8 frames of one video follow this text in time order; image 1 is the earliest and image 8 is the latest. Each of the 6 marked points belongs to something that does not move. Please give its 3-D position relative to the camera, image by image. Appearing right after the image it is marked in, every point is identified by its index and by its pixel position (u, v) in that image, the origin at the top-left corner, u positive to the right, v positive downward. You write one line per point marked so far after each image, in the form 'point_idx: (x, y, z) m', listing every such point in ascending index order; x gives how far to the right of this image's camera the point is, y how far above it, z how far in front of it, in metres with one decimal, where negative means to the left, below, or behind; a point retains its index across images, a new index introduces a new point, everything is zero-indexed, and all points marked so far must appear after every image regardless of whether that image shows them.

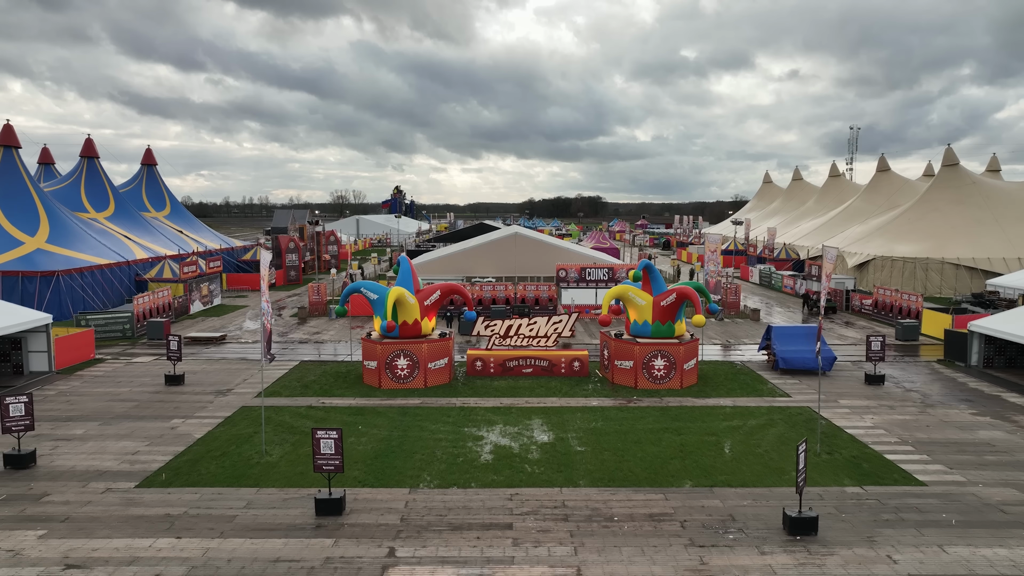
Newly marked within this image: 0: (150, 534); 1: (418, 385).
0: (-6.7, -4.6, +8.9) m
1: (-3.2, -3.3, +16.0) m
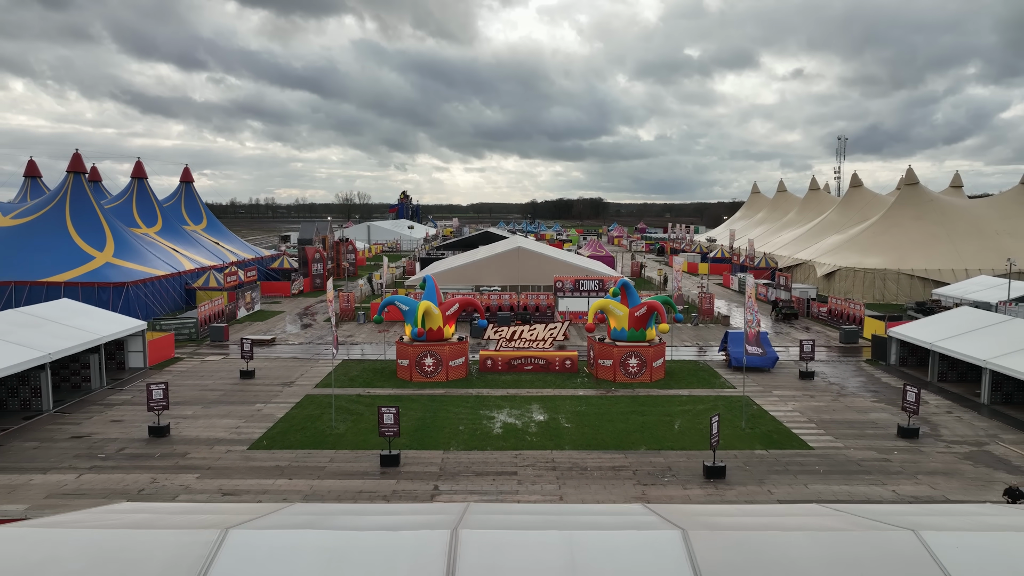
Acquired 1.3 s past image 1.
0: (-6.6, -5.2, +13.0) m
1: (-3.0, -3.8, +20.1) m
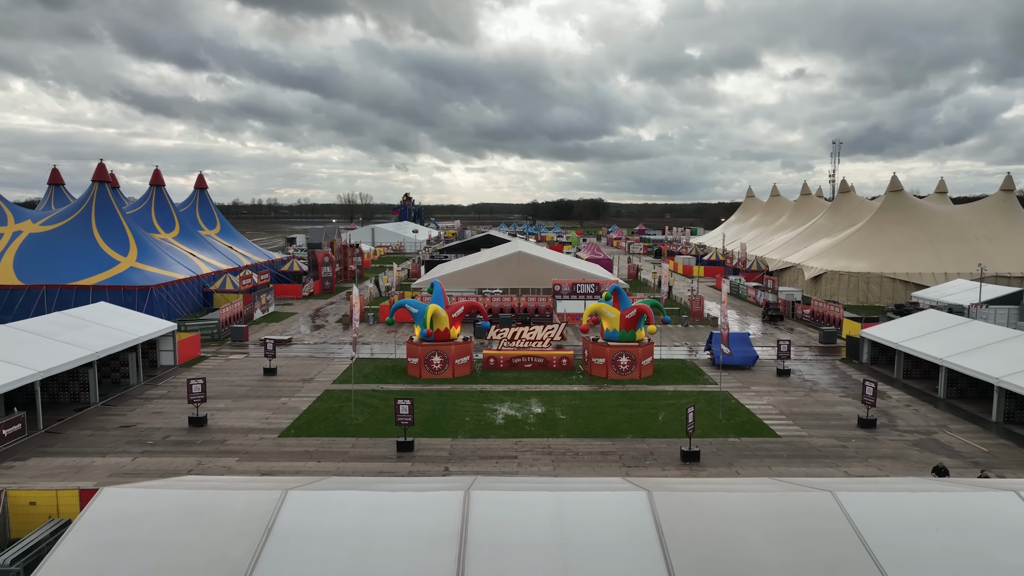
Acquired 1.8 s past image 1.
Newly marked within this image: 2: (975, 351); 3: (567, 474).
0: (-6.6, -5.4, +14.8) m
1: (-3.0, -4.0, +21.9) m
2: (+18.3, -2.5, +18.7) m
3: (+1.6, -5.4, +13.8) m
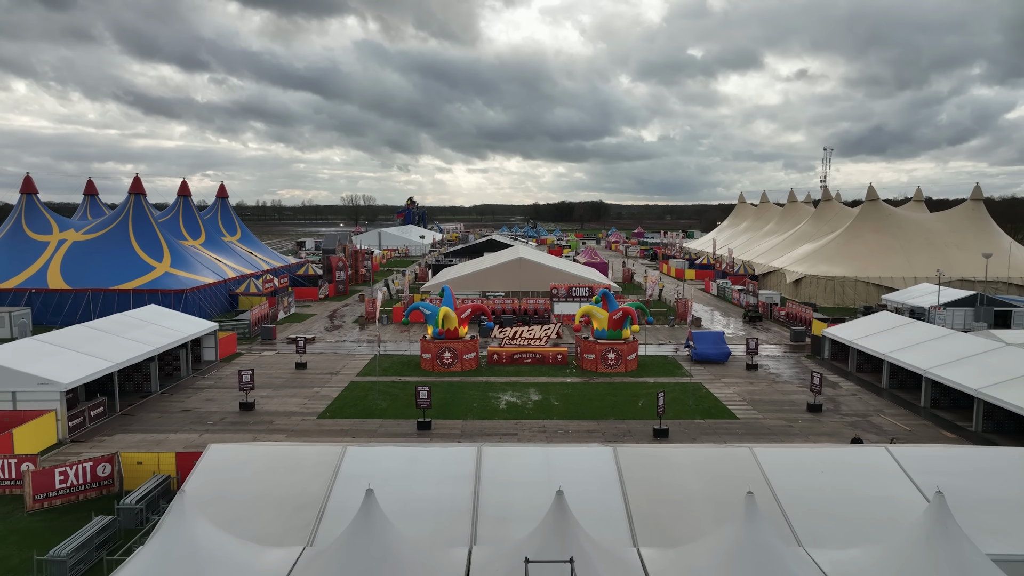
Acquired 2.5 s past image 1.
0: (-6.6, -5.6, +17.8) m
1: (-2.9, -4.3, +24.9) m
2: (+18.4, -2.7, +21.7) m
3: (+1.6, -5.6, +16.8) m
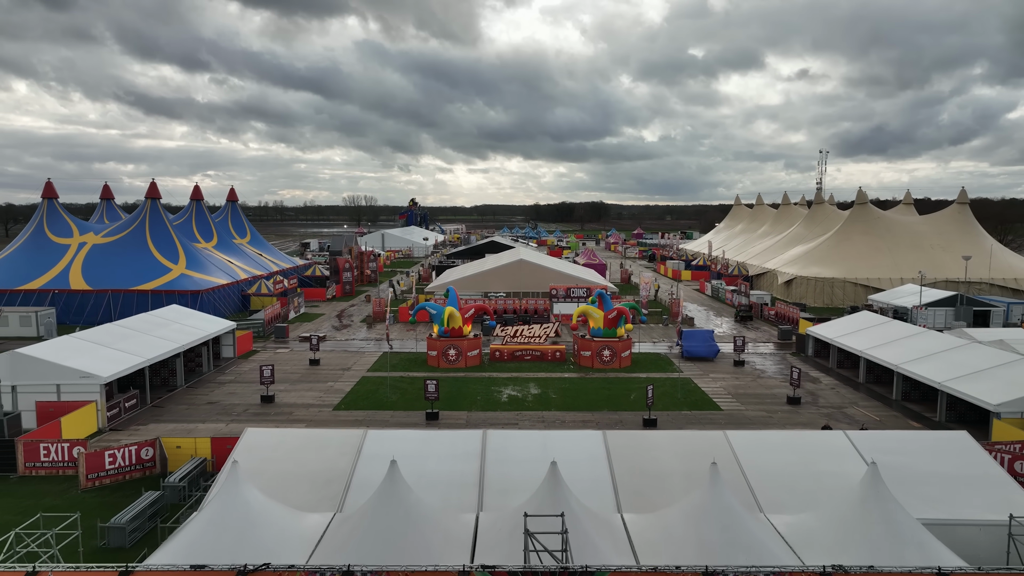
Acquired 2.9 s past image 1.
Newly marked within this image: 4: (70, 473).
0: (-6.5, -5.6, +19.4) m
1: (-2.9, -4.3, +26.4) m
2: (+18.4, -2.8, +23.2) m
3: (+1.7, -5.7, +18.4) m
4: (-14.4, -6.0, +15.4) m
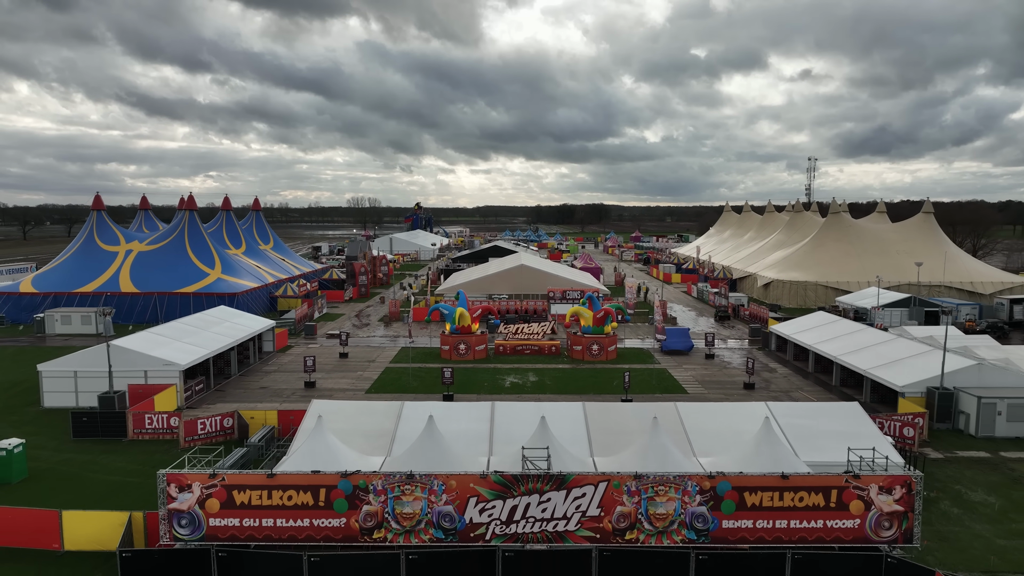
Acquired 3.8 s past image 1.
0: (-6.4, -5.9, +23.6) m
1: (-2.7, -4.5, +30.7) m
2: (+18.6, -3.0, +27.4) m
3: (+1.8, -5.9, +22.6) m
4: (-14.3, -6.2, +19.7) m
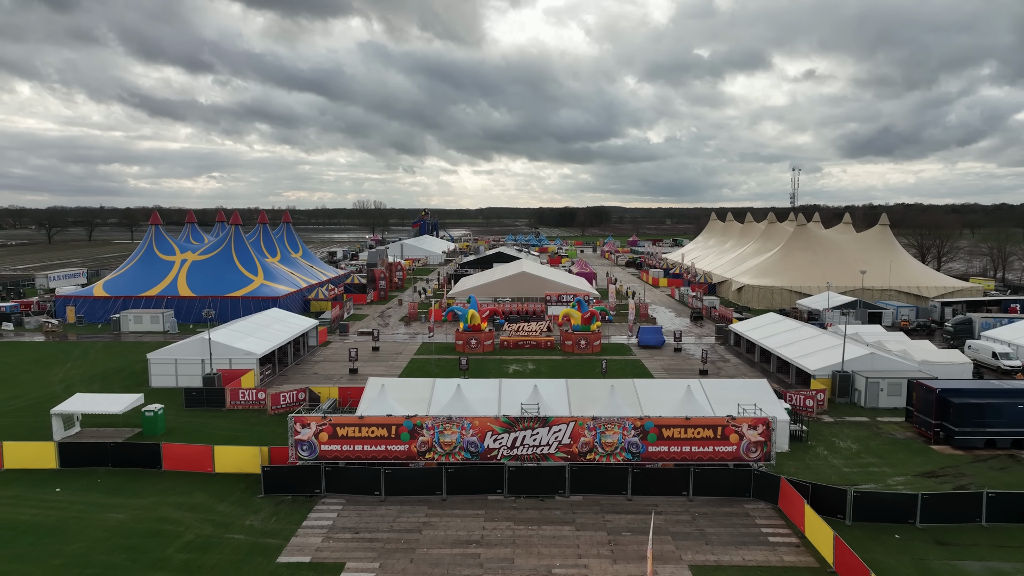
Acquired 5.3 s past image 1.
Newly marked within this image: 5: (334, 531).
0: (-6.3, -6.3, +30.2) m
1: (-2.5, -5.0, +37.2) m
2: (+18.7, -3.4, +33.8) m
3: (+1.9, -6.3, +29.1) m
4: (-14.2, -6.6, +26.3) m
5: (-6.1, -8.3, +16.3) m
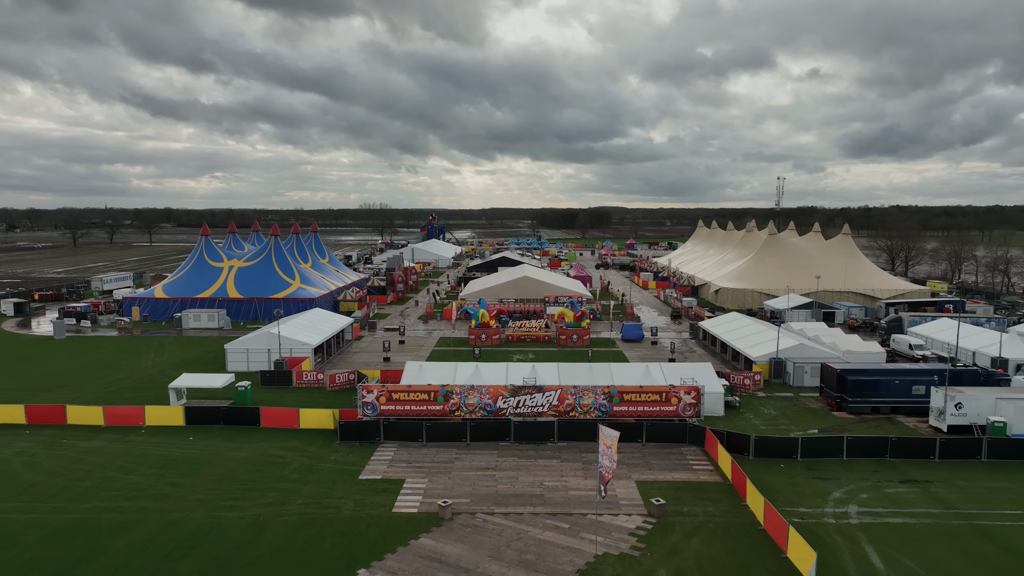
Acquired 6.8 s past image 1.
0: (-5.9, -6.6, +37.4) m
1: (-2.2, -5.3, +44.5) m
2: (+19.1, -3.7, +40.9) m
3: (+2.2, -6.6, +36.3) m
4: (-13.9, -6.9, +33.6) m
5: (-5.9, -8.7, +23.6) m
